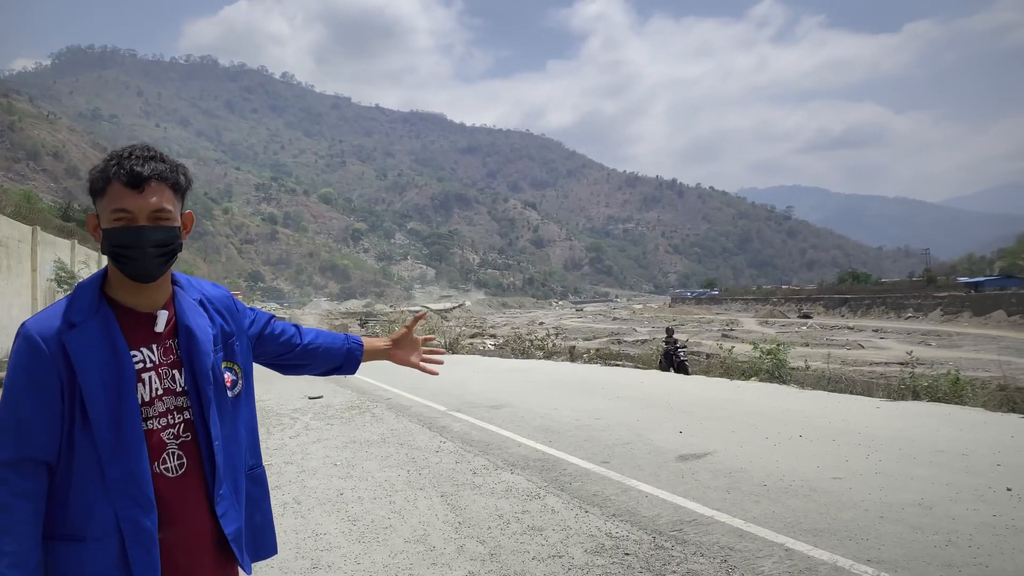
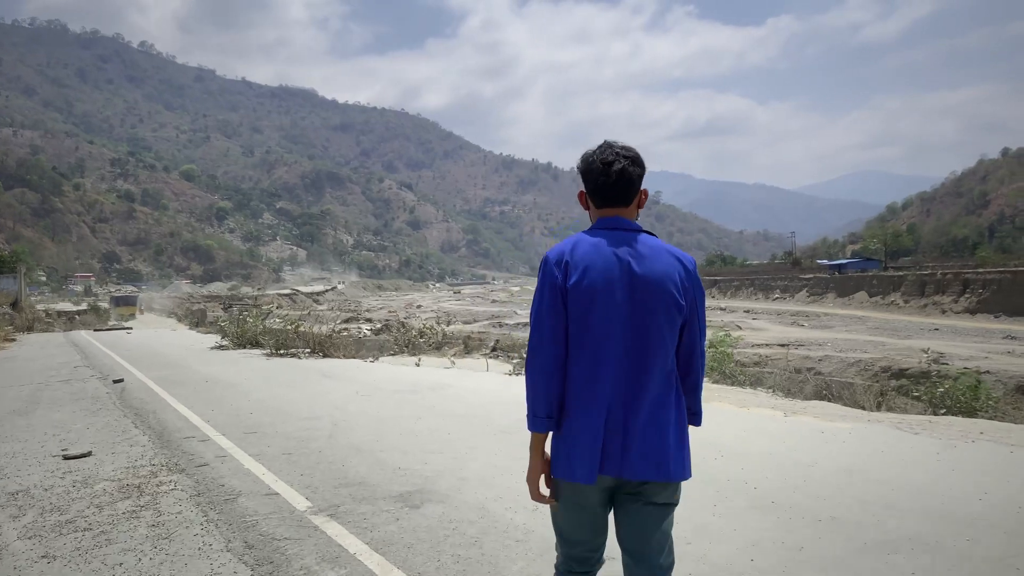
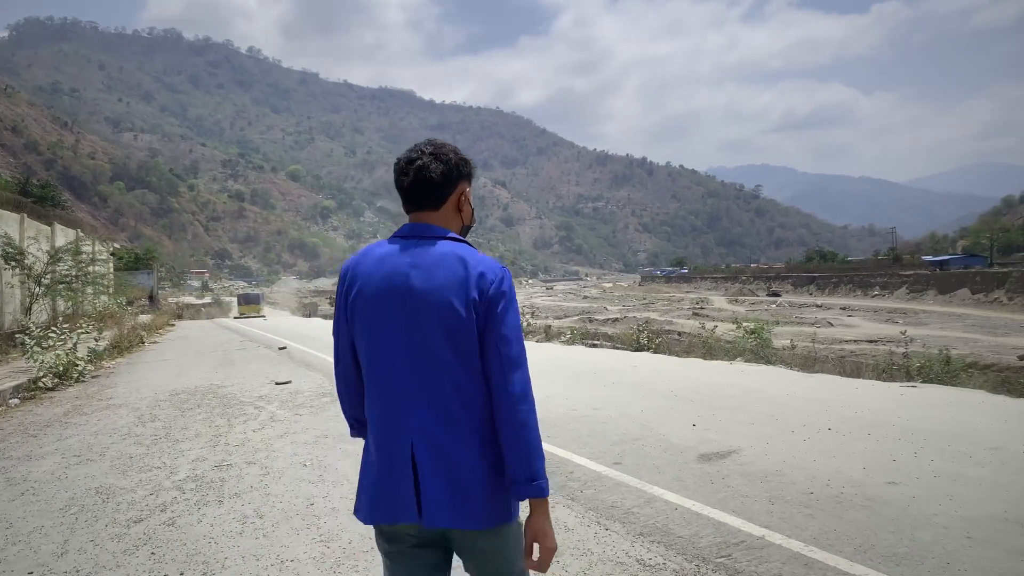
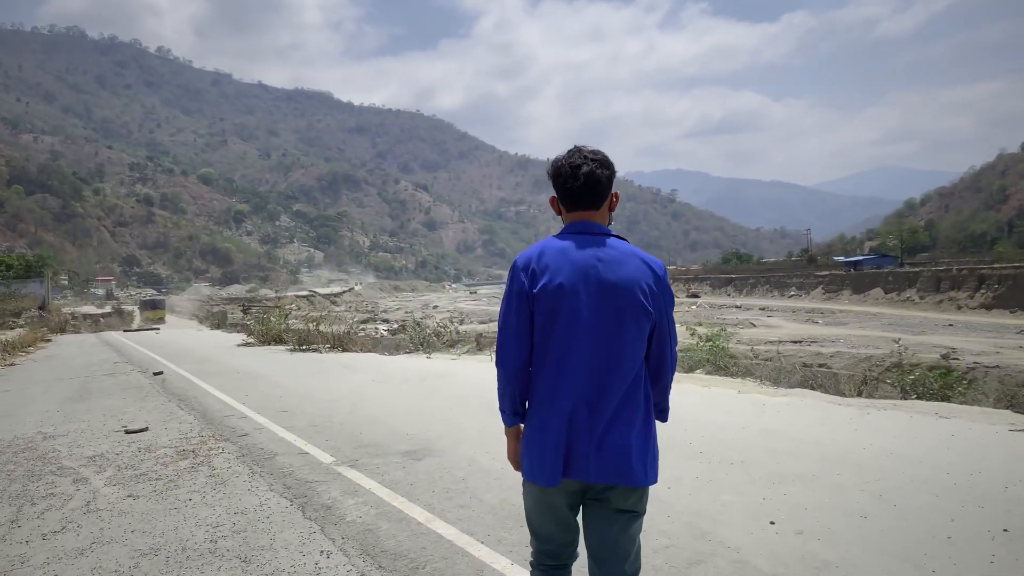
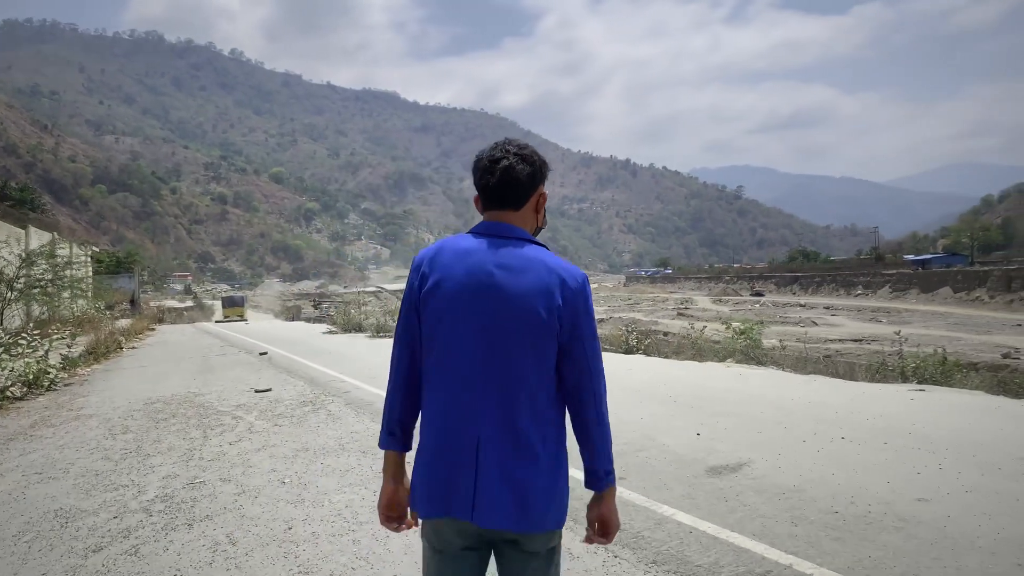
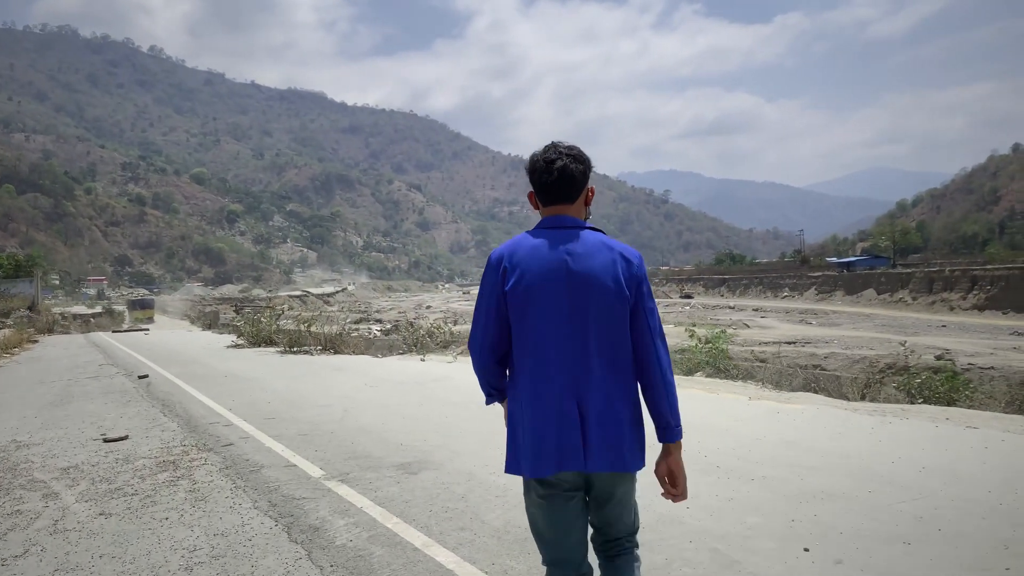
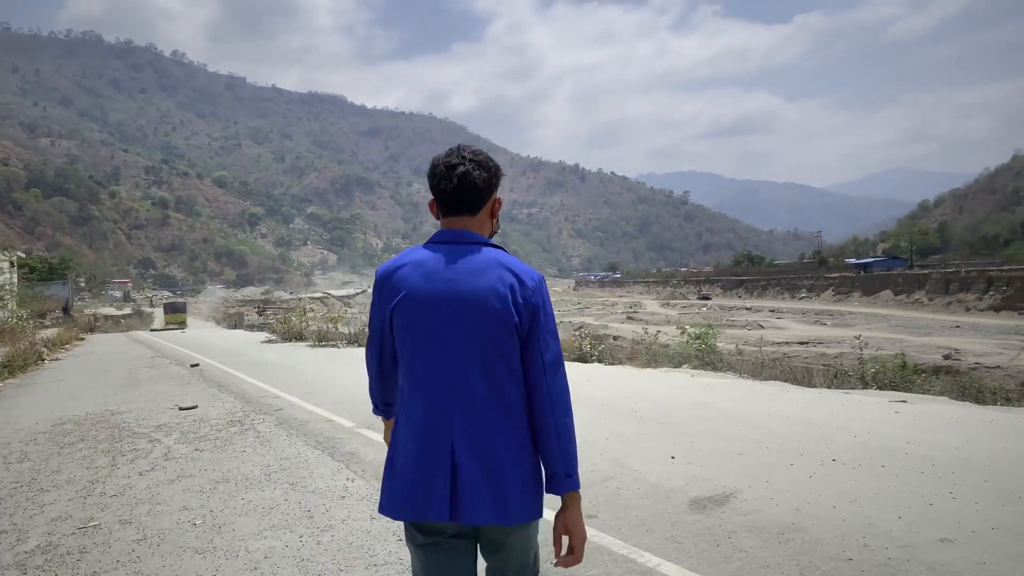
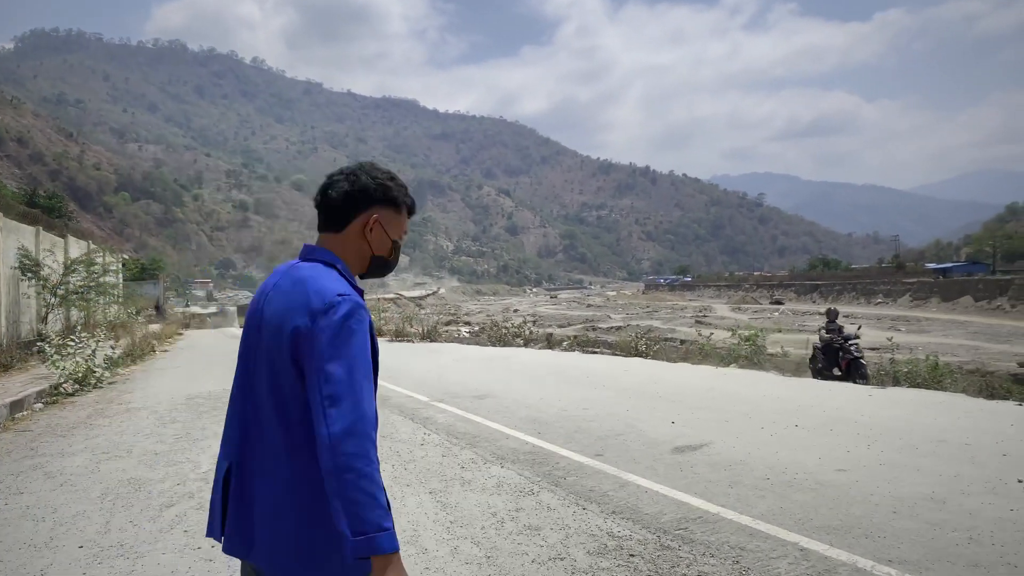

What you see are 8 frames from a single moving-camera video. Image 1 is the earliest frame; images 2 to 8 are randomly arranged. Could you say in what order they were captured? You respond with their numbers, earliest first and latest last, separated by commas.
8, 3, 5, 7, 4, 6, 2
